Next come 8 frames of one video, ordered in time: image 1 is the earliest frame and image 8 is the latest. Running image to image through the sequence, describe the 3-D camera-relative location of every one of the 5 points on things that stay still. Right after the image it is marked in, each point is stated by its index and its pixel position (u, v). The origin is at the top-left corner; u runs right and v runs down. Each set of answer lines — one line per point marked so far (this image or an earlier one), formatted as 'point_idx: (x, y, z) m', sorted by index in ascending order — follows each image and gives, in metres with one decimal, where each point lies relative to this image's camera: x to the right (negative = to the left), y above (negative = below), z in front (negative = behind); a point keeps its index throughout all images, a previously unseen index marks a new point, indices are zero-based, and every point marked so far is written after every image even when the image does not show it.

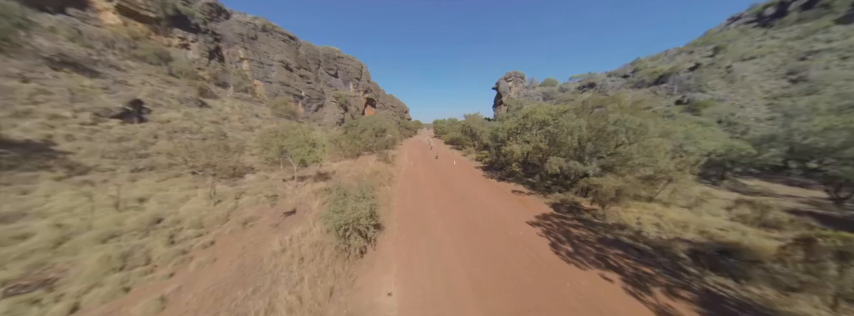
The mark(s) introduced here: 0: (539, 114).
0: (+10.3, +3.7, +20.0) m
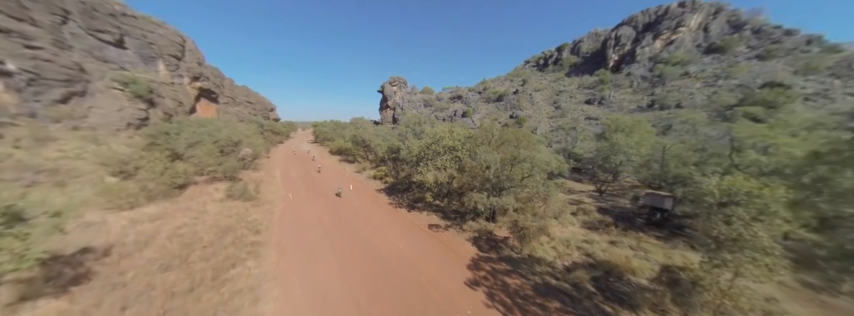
0: (+1.9, +1.5, +19.0) m
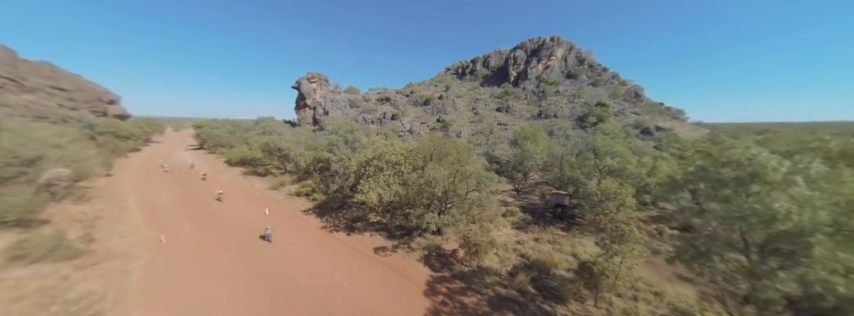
0: (-2.9, +0.4, +17.5) m
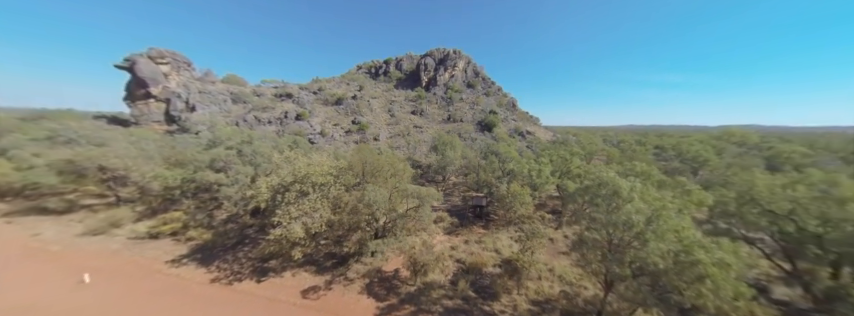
0: (-7.3, -0.9, +14.6) m
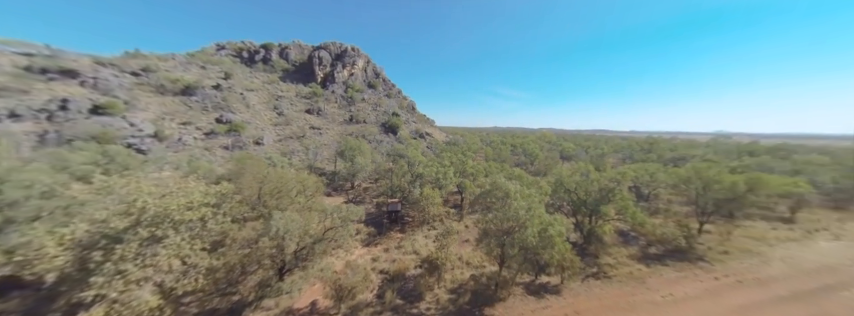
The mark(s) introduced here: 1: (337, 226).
0: (-11.4, -2.1, +10.2) m
1: (-6.4, -4.7, +15.1) m
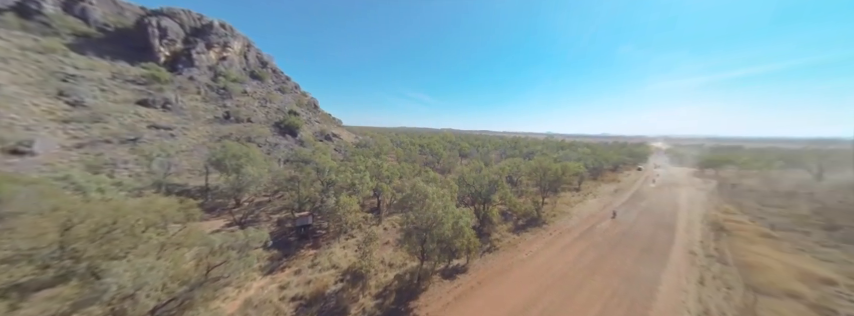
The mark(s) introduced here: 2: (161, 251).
0: (-13.7, -3.1, +5.2) m
1: (-11.0, -5.5, +11.8) m
2: (-12.5, -3.9, +10.6) m
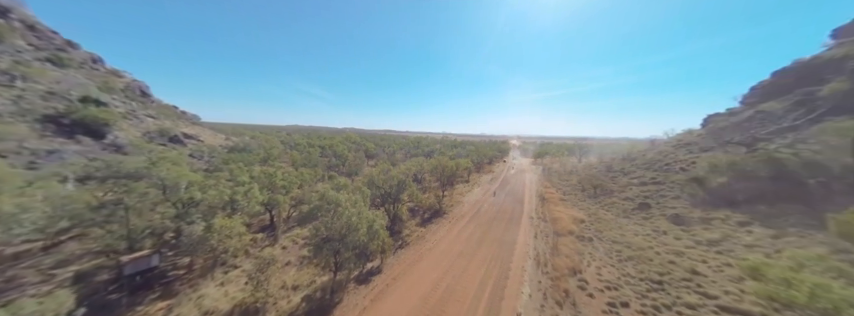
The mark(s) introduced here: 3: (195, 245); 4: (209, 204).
0: (-13.5, -4.0, -0.6) m
1: (-13.9, -6.3, +6.5) m
2: (-14.8, -4.8, +4.7) m
3: (-16.9, -6.4, +15.8) m
4: (-18.6, -3.9, +18.5) m
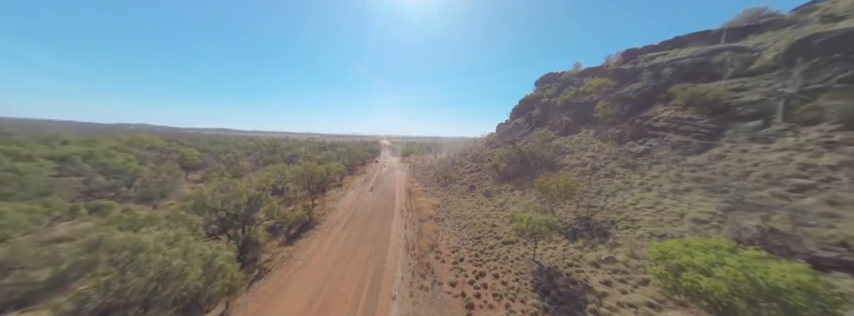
0: (-9.0, -4.9, -7.6) m
1: (-13.3, -7.3, -2.1) m
2: (-13.1, -5.8, -4.1) m
3: (-21.3, -7.6, +3.7) m
4: (-24.3, -5.3, +4.8) m
